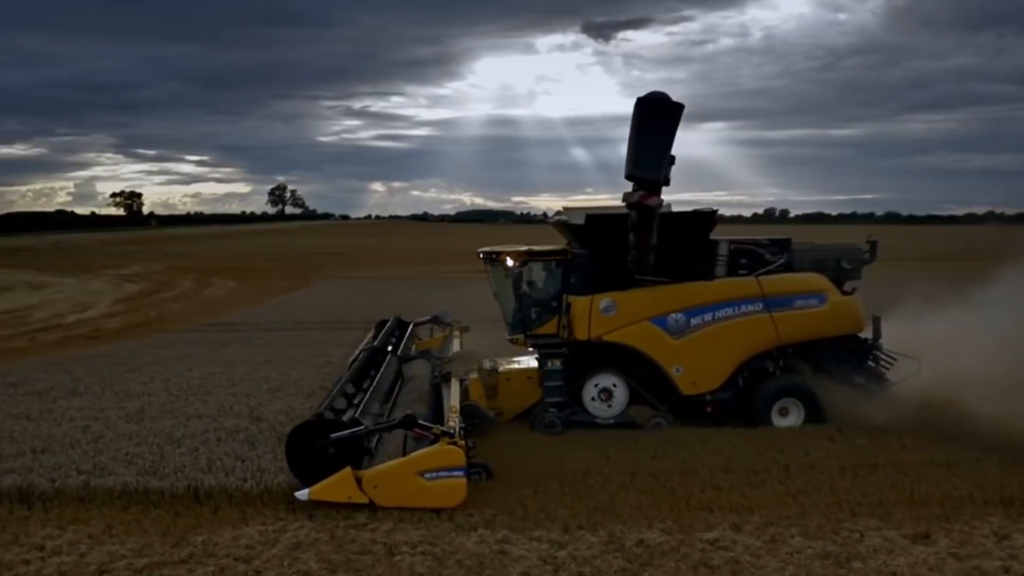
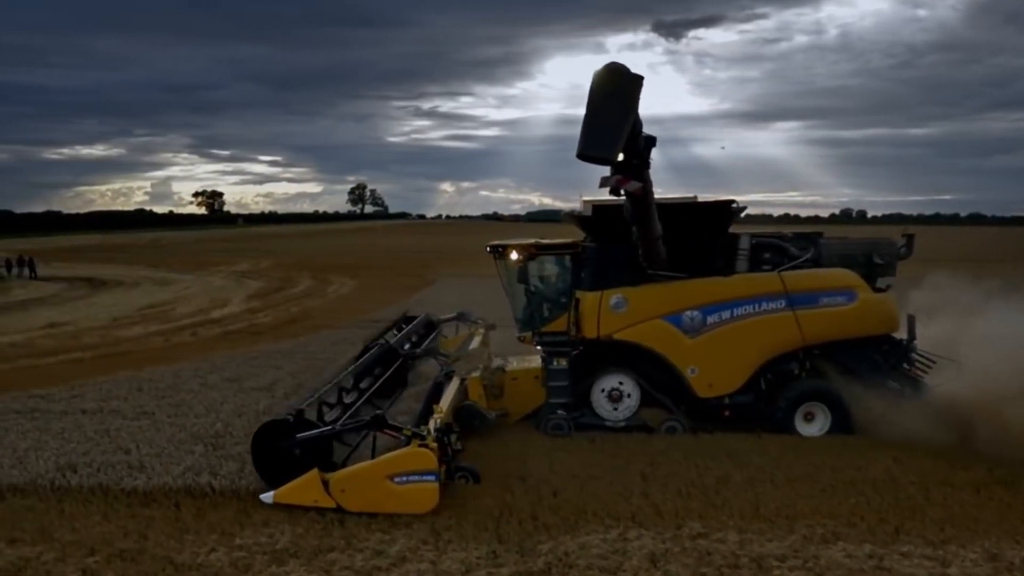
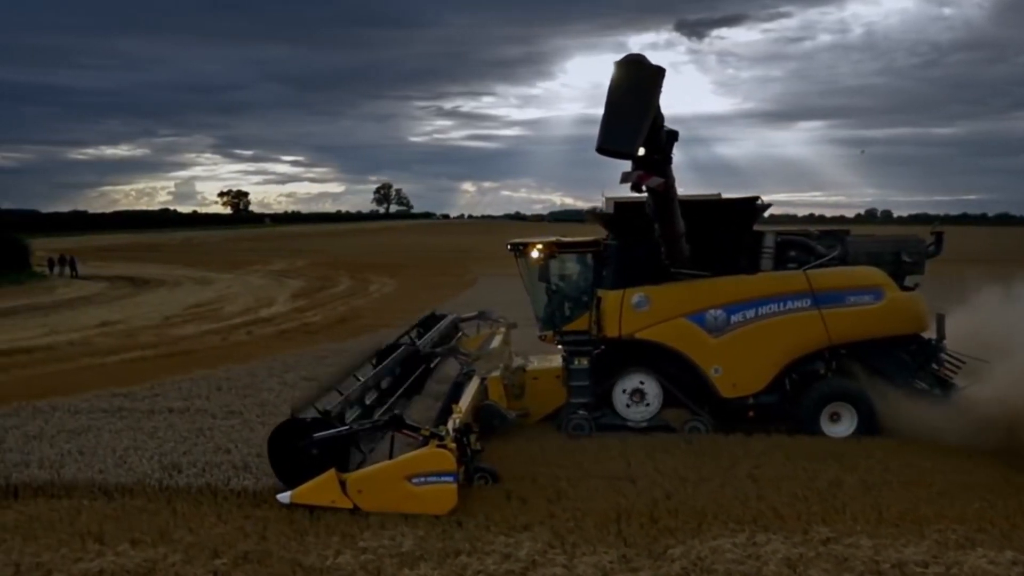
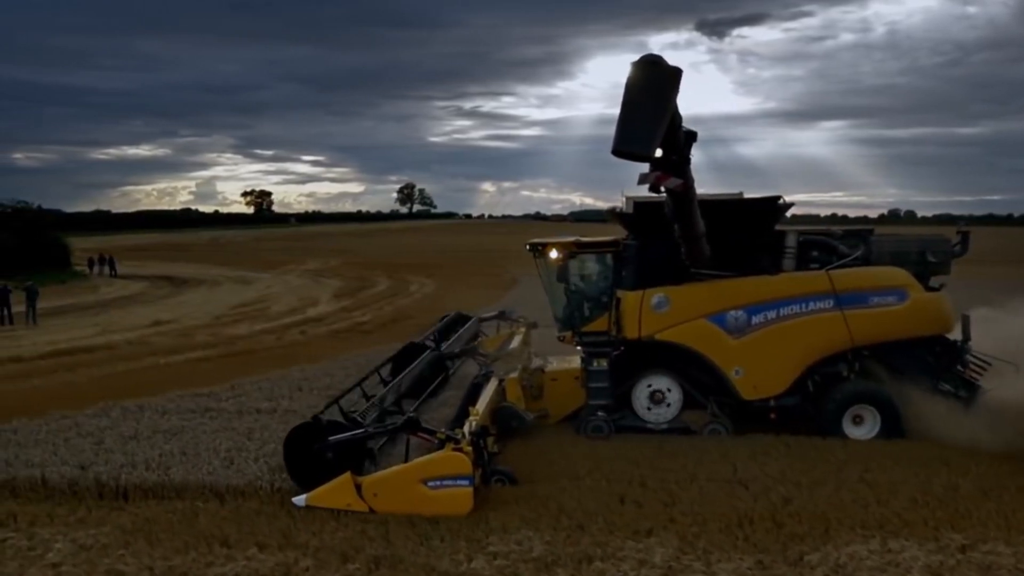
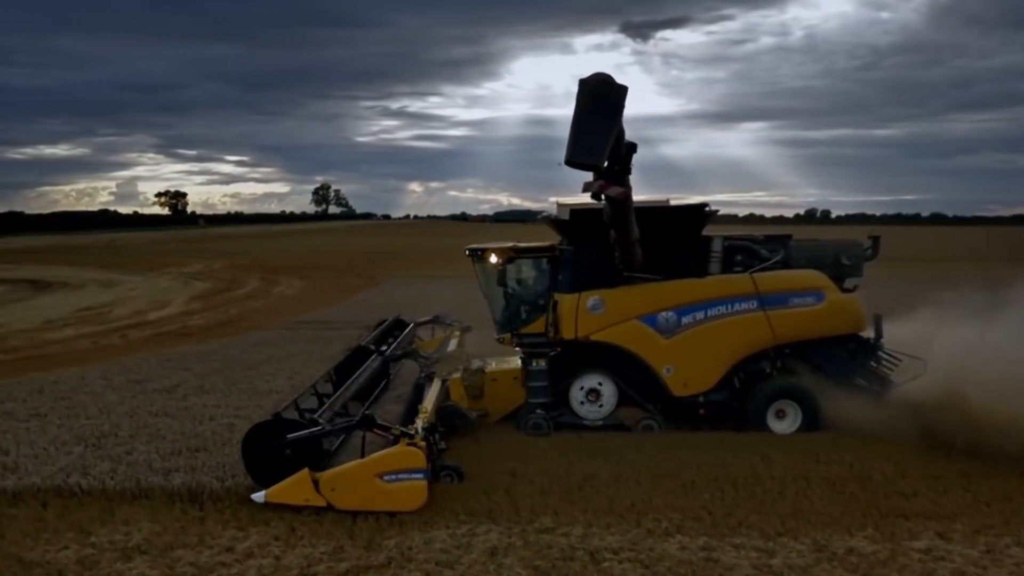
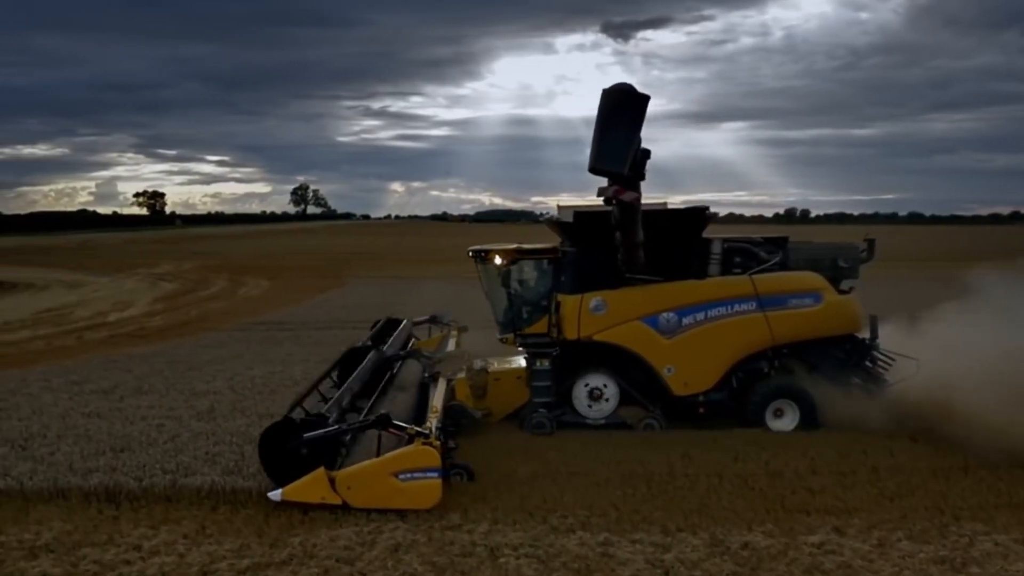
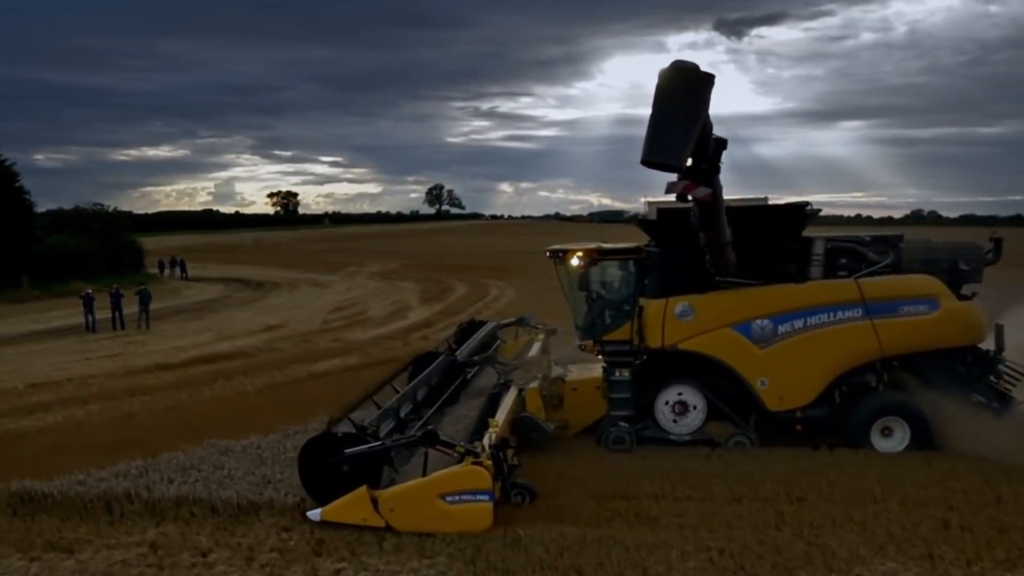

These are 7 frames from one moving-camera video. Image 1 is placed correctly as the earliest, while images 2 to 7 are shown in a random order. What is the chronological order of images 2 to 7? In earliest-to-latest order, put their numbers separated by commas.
6, 5, 2, 3, 4, 7
